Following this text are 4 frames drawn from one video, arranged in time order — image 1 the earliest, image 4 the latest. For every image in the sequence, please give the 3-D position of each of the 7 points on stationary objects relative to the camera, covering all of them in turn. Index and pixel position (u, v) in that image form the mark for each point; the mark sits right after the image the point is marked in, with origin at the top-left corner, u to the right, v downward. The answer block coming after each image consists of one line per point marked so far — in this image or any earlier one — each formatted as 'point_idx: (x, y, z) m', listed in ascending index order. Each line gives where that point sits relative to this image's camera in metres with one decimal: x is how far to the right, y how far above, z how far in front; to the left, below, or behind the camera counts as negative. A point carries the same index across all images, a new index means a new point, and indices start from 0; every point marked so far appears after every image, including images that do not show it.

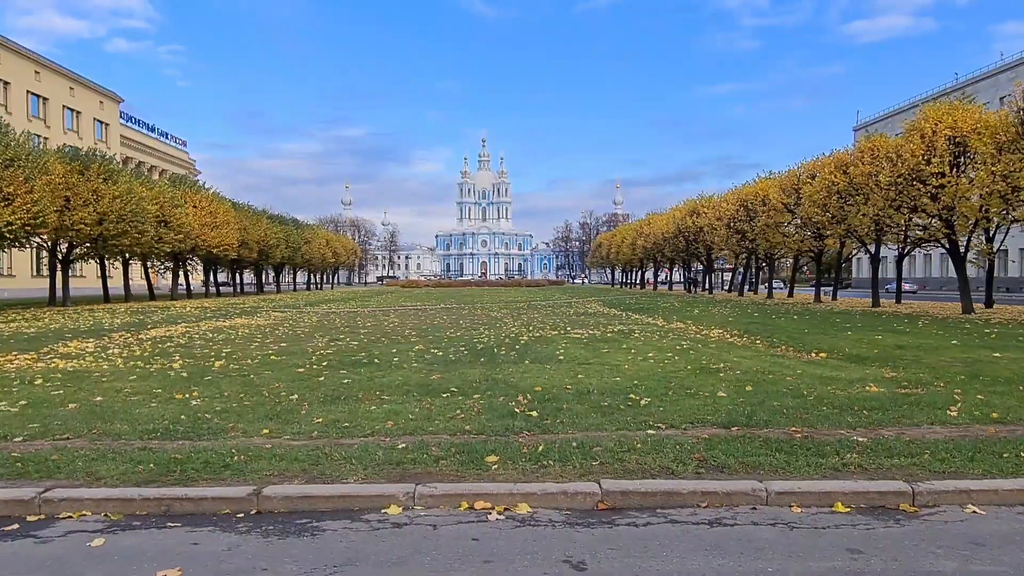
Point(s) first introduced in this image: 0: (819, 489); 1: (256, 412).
0: (+2.4, -1.6, +5.6) m
1: (-3.4, -1.6, +9.5) m
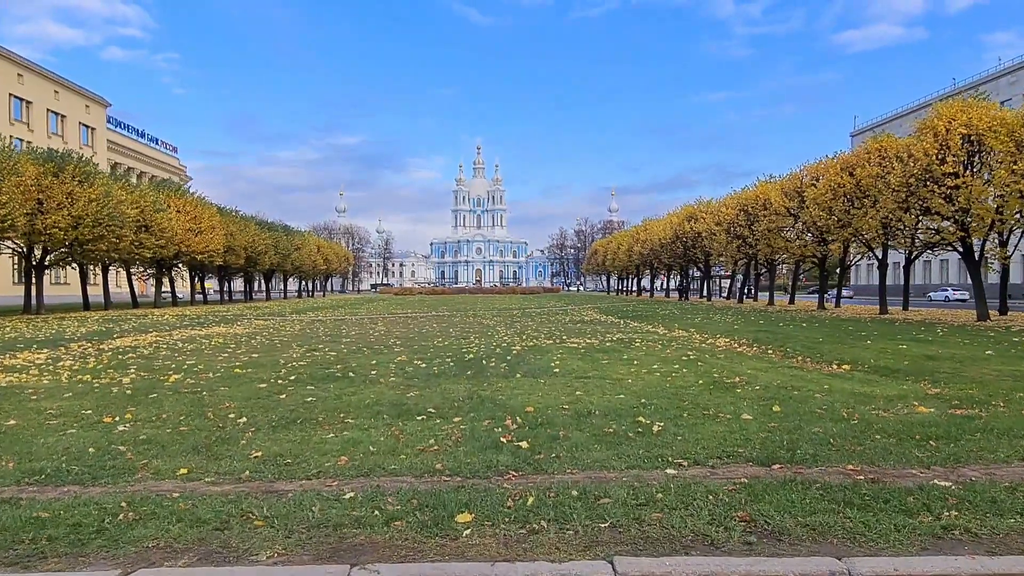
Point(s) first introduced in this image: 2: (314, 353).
0: (+2.3, -1.5, +3.9) m
1: (-3.6, -1.7, +7.8) m
2: (-5.5, -1.8, +19.9) m
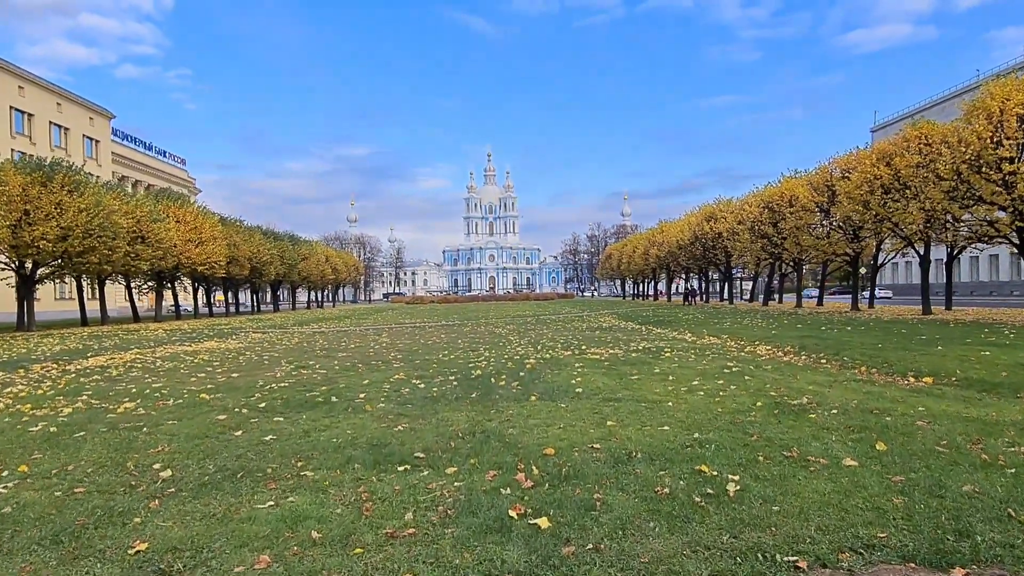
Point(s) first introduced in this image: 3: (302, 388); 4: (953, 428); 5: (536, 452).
0: (+2.3, -1.5, +1.5) m
1: (-3.4, -1.8, +5.4) m
2: (-5.2, -2.1, +17.6) m
3: (-4.2, -2.0, +14.5) m
4: (+5.1, -1.6, +8.3) m
5: (+0.2, -1.7, +7.6) m
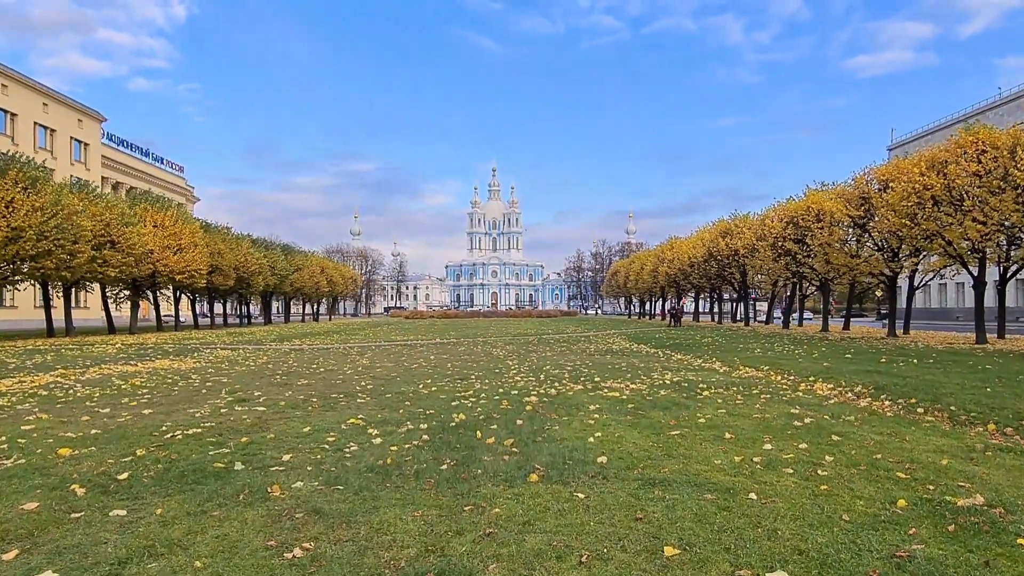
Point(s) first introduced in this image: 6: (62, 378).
0: (+2.1, -1.5, -2.6) m
1: (-3.6, -1.7, +1.4) m
2: (-5.3, -2.3, +13.5) m
3: (-4.3, -2.2, +10.4) m
4: (+5.0, -1.8, +4.2) m
5: (+0.1, -1.8, +3.5) m
6: (-12.3, -2.4, +19.8) m
